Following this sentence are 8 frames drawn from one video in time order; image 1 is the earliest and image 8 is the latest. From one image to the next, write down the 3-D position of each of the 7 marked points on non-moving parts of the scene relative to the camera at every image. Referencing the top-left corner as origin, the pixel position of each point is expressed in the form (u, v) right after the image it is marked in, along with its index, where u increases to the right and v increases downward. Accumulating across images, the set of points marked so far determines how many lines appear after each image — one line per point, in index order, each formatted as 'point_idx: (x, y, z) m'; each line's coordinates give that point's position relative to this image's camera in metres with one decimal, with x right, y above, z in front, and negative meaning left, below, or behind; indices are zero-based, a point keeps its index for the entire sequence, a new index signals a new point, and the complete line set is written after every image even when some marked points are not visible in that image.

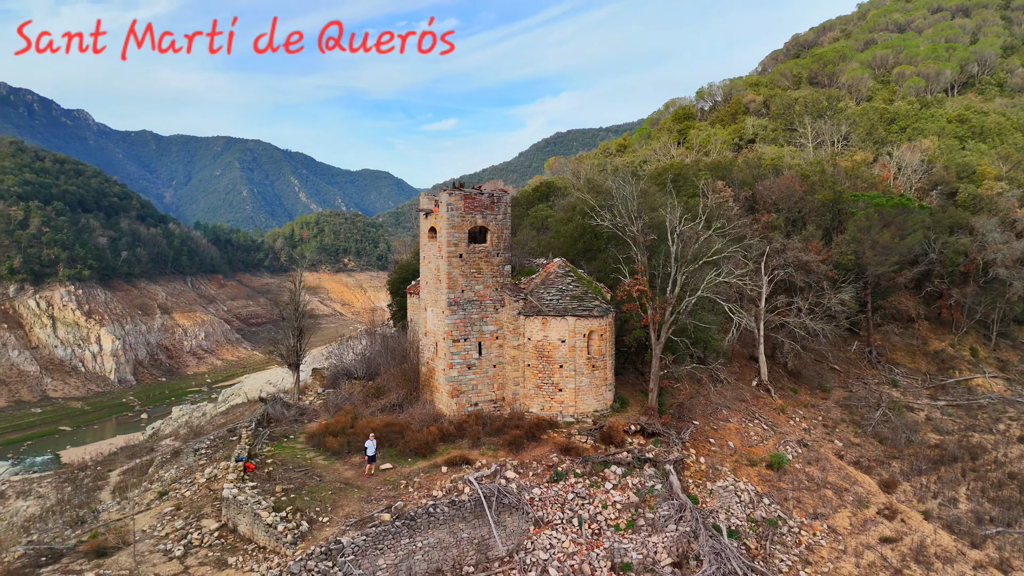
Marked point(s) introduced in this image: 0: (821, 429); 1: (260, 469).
0: (+8.1, -3.7, +19.3) m
1: (-4.5, -3.2, +13.0) m
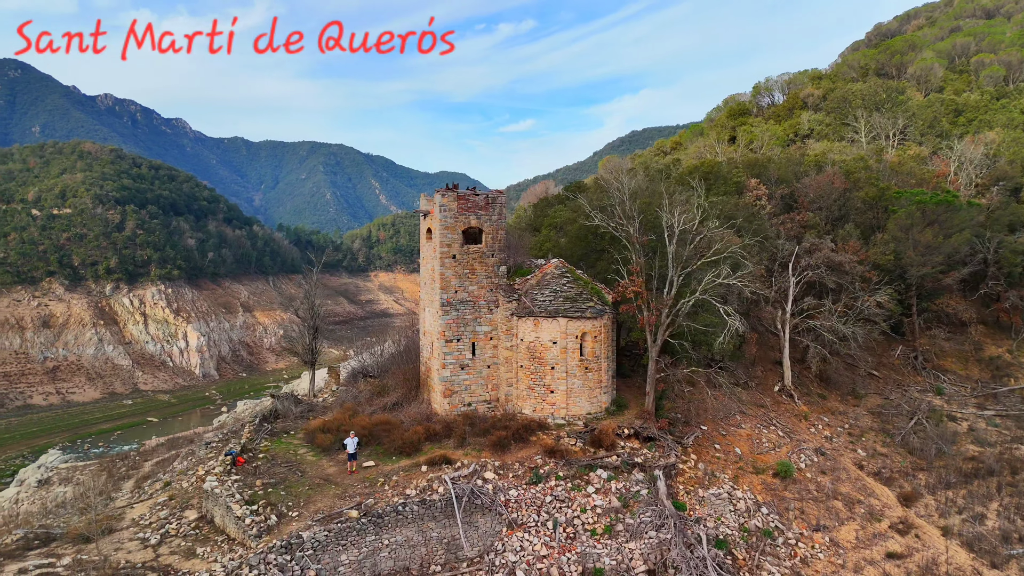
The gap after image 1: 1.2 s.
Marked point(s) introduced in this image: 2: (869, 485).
0: (+8.4, -3.8, +18.4) m
1: (-4.8, -3.2, +13.4) m
2: (+7.9, -4.3, +16.1) m
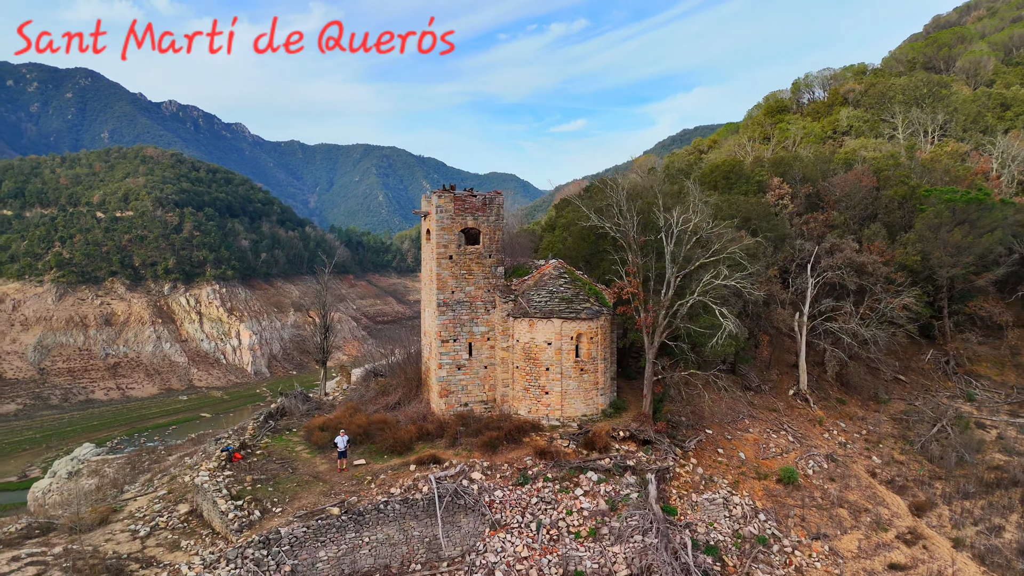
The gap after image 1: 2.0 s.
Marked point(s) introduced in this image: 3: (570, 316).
0: (+8.5, -3.8, +17.9) m
1: (-5.0, -3.2, +13.7) m
2: (+7.8, -4.4, +15.6) m
3: (+1.1, -0.5, +14.4) m
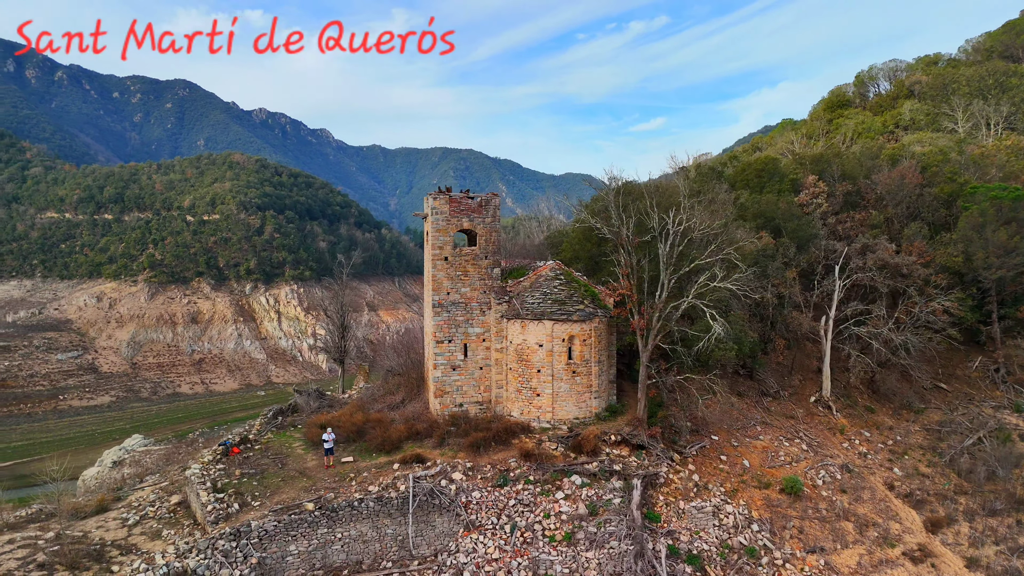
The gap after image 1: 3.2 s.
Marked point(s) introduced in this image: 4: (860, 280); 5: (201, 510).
0: (+8.6, -3.9, +17.0) m
1: (-5.2, -3.2, +14.2) m
2: (+7.7, -4.4, +14.8) m
3: (+0.9, -0.6, +14.3) m
4: (+9.4, +0.2, +19.8) m
5: (-5.0, -3.6, +11.8) m
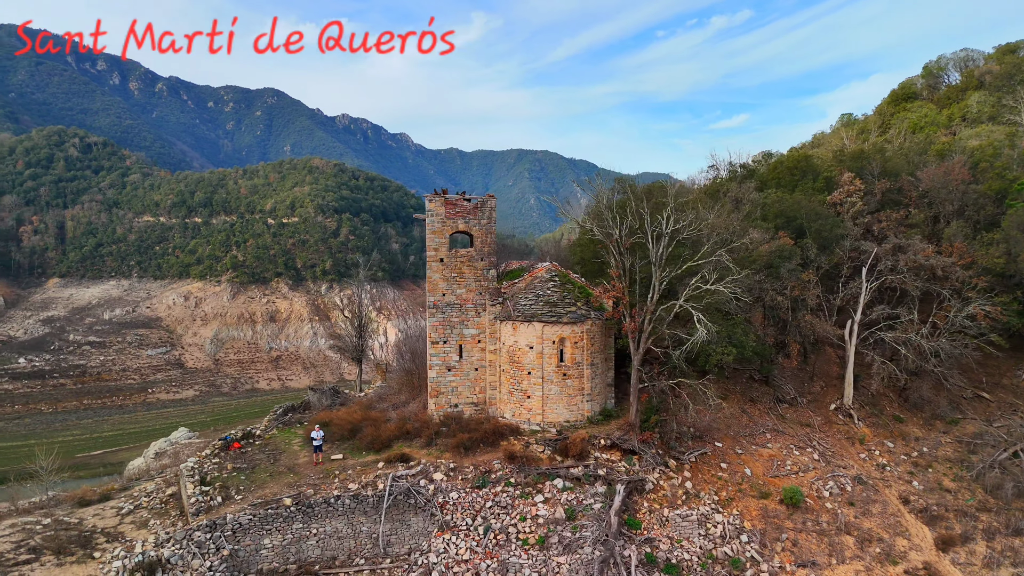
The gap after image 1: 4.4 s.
0: (+8.6, -3.9, +16.1) m
1: (-5.4, -3.2, +14.7) m
2: (+7.5, -4.5, +14.0) m
3: (+0.7, -0.6, +14.2) m
4: (+9.7, +0.1, +18.8) m
5: (-5.5, -3.6, +12.3) m
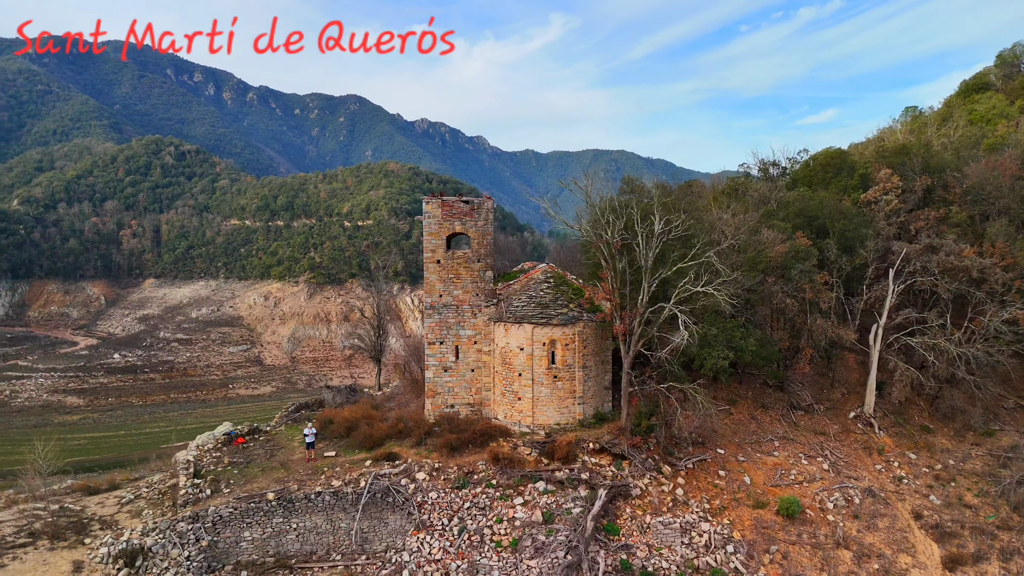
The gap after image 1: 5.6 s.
0: (+8.6, -4.0, +15.2) m
1: (-5.5, -3.2, +15.2) m
2: (+7.2, -4.5, +13.2) m
3: (+0.5, -0.6, +14.1) m
4: (+9.9, +0.1, +17.8) m
5: (-5.8, -3.6, +12.8) m
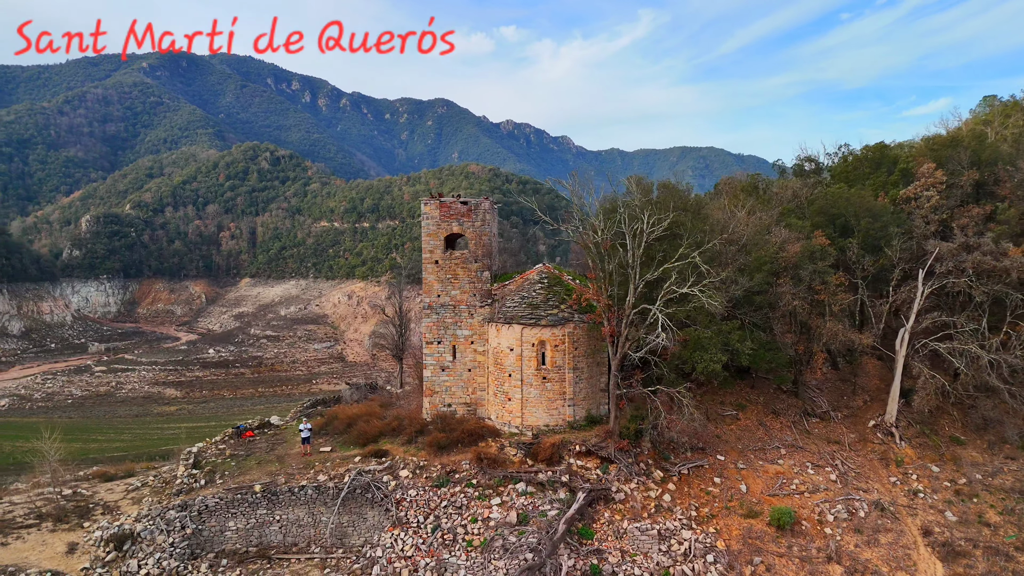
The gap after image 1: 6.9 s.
0: (+8.4, -4.0, +14.3) m
1: (-5.6, -3.2, +15.9) m
2: (+6.9, -4.6, +12.4) m
3: (+0.3, -0.7, +14.0) m
4: (+10.1, 0.0, +16.7) m
5: (-6.2, -3.6, +13.5) m
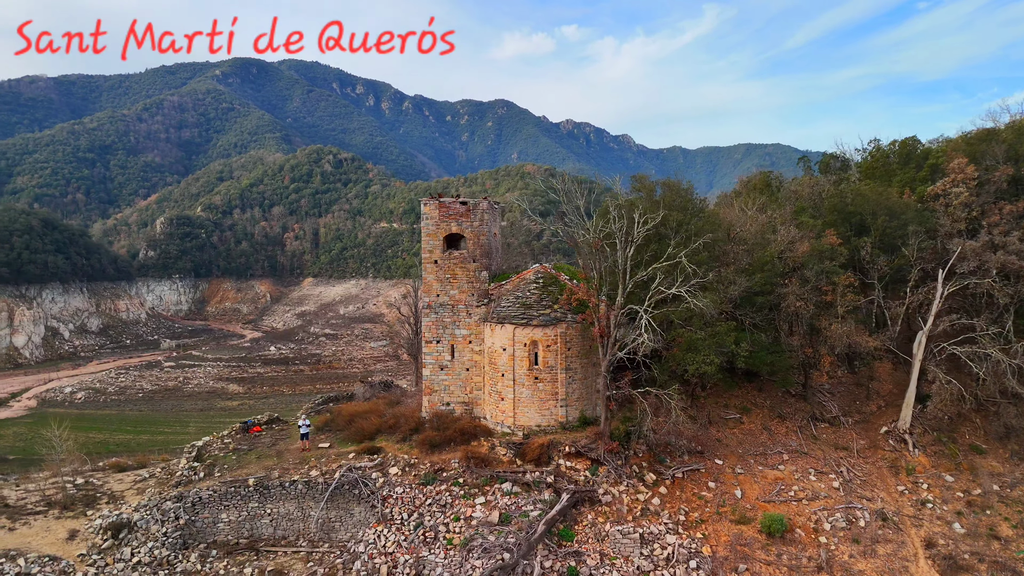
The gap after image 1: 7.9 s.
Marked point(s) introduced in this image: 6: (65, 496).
0: (+8.2, -4.1, +13.6) m
1: (-5.6, -3.2, +16.3) m
2: (+6.6, -4.6, +11.9) m
3: (+0.2, -0.7, +14.0) m
4: (+10.1, 0.0, +15.9) m
5: (-6.3, -3.6, +14.0) m
6: (-8.3, -3.8, +13.6) m
